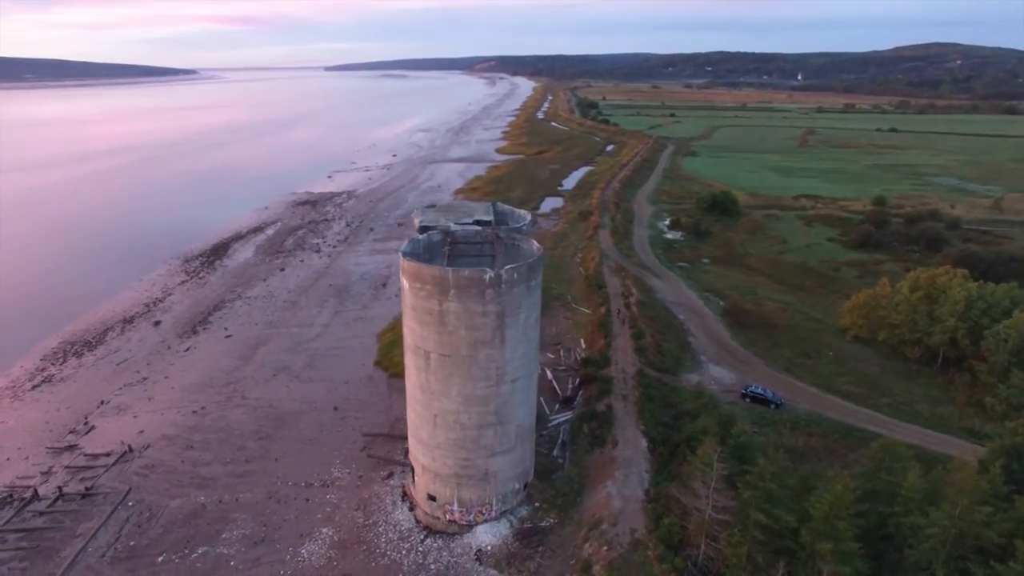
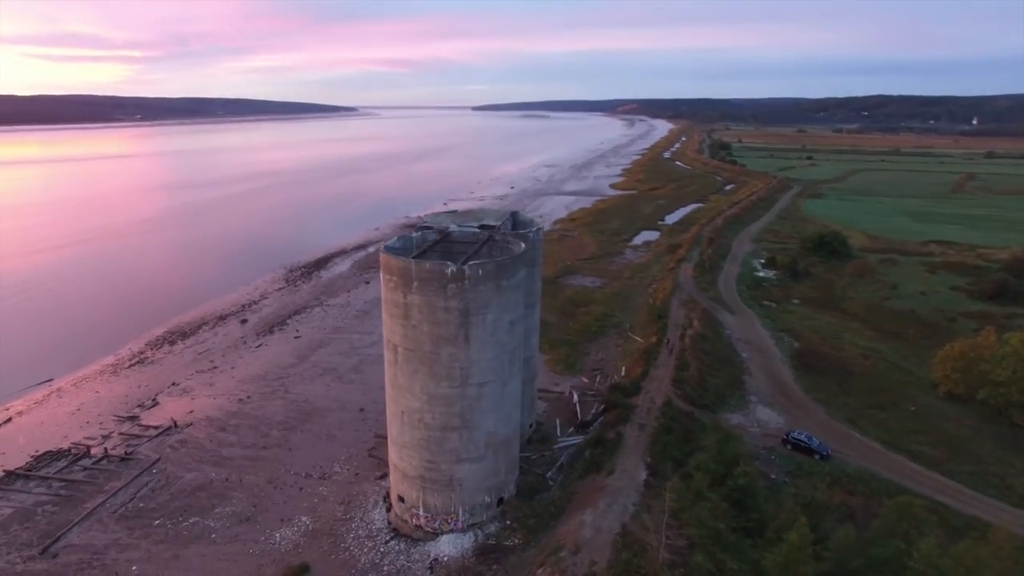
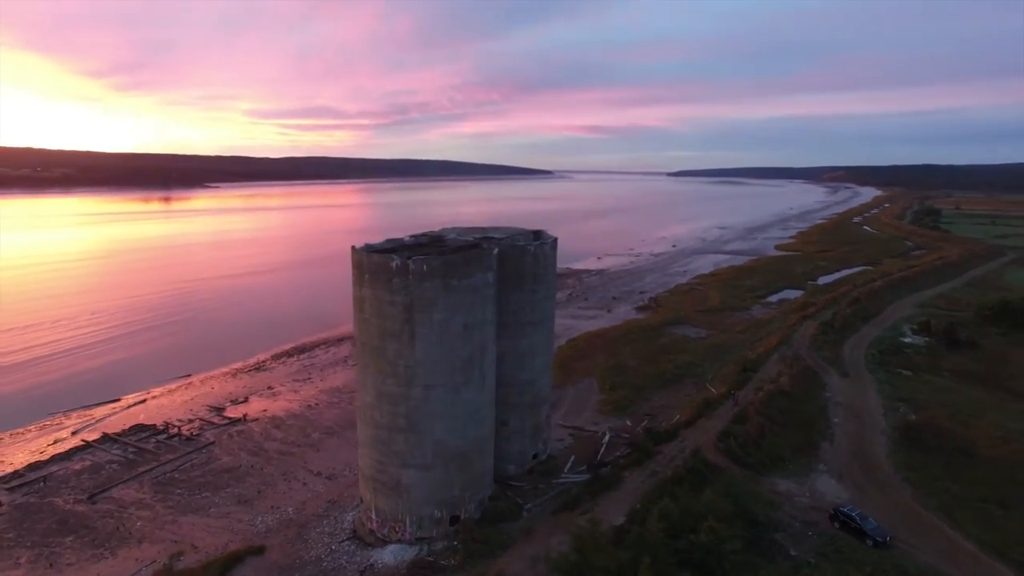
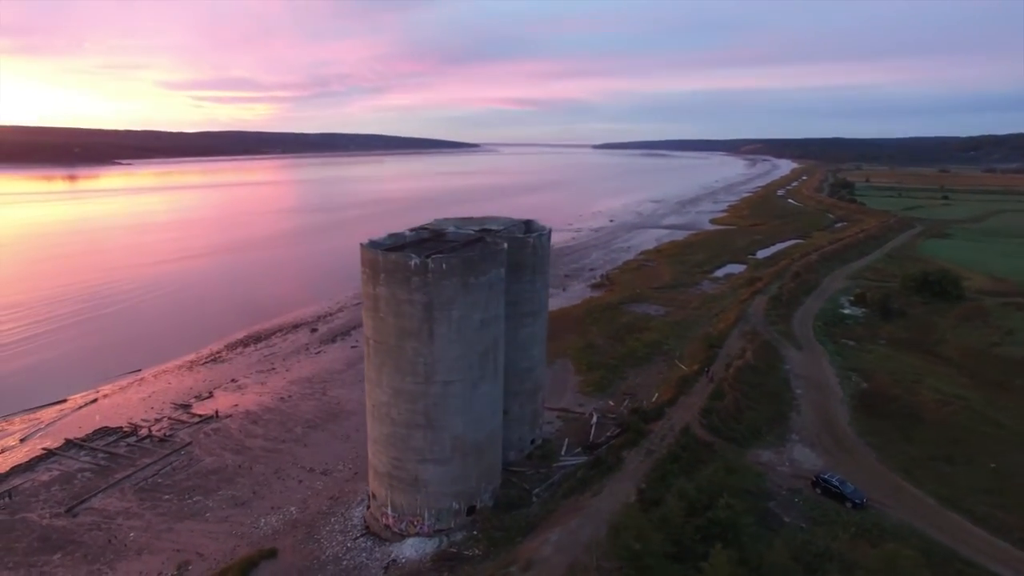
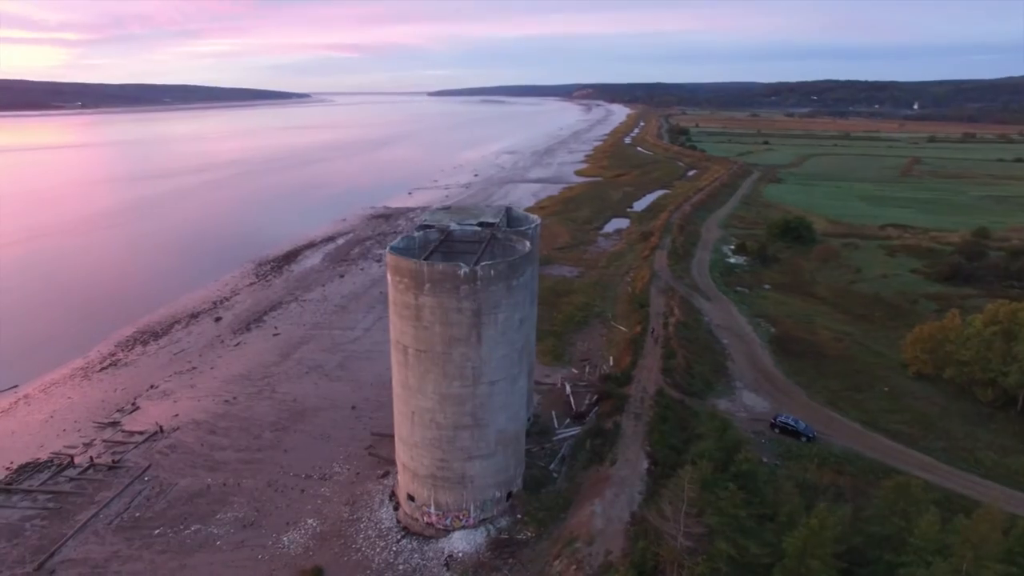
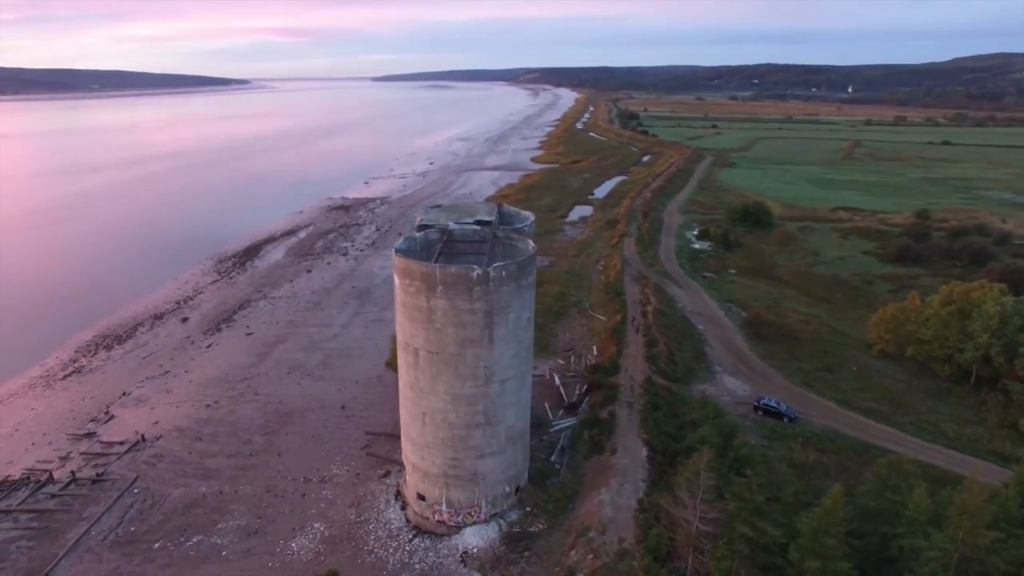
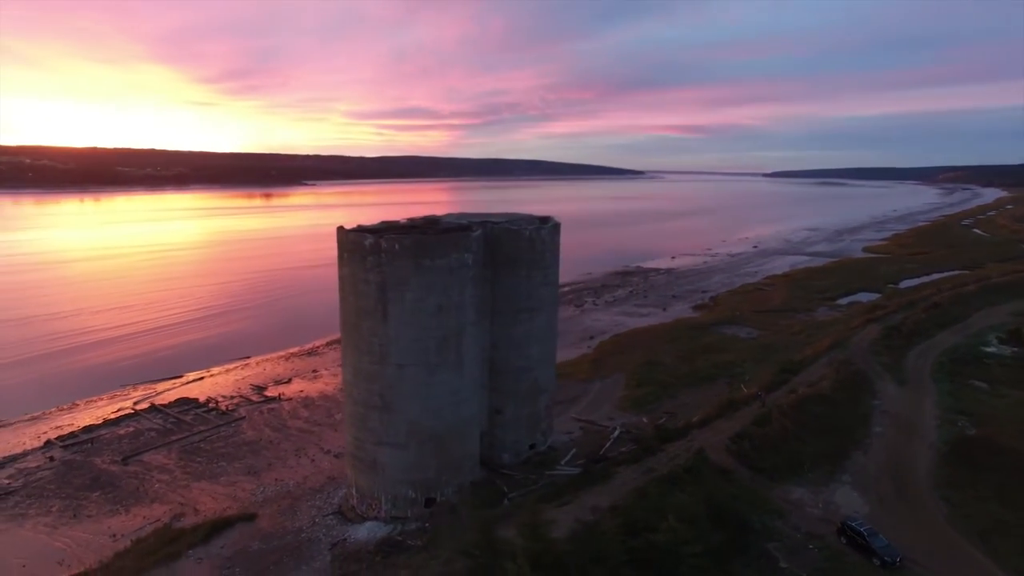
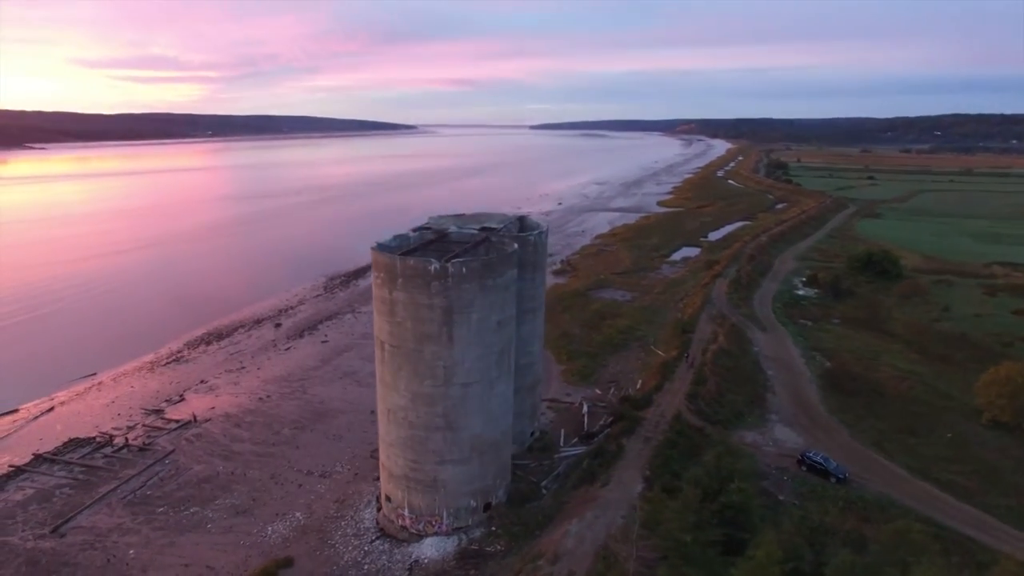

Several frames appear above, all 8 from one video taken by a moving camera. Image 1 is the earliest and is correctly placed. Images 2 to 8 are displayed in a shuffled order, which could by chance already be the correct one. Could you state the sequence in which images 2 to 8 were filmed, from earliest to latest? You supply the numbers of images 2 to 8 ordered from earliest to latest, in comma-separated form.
6, 5, 2, 8, 4, 3, 7
